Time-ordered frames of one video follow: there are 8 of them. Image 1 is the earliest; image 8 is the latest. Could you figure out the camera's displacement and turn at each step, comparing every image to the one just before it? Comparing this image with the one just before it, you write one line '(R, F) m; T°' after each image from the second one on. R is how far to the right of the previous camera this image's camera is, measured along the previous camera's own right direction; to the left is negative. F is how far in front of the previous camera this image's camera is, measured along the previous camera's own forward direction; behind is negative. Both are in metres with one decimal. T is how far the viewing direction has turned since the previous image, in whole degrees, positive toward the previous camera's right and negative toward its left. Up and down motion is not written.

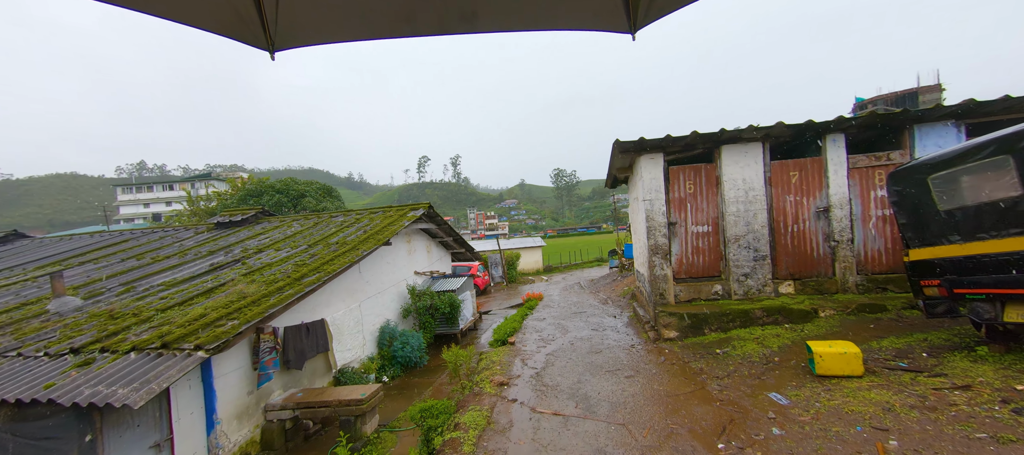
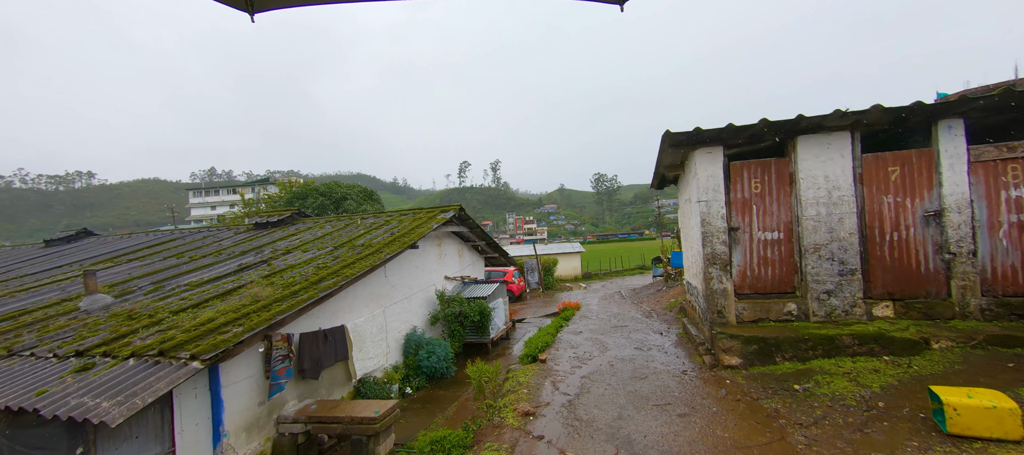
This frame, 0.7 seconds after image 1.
(+0.1, +0.6) m; -6°
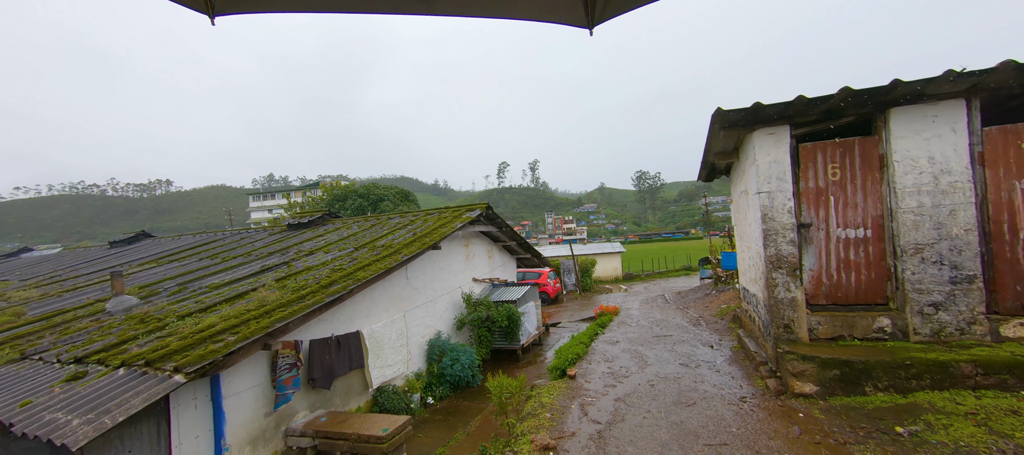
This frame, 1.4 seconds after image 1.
(+0.2, +0.6) m; -6°
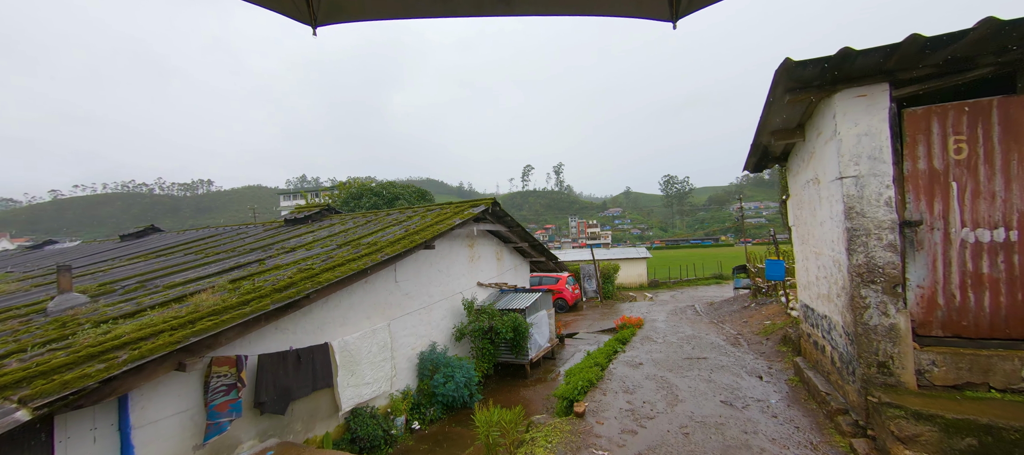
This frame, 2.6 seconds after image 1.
(+0.3, +1.0) m; -4°
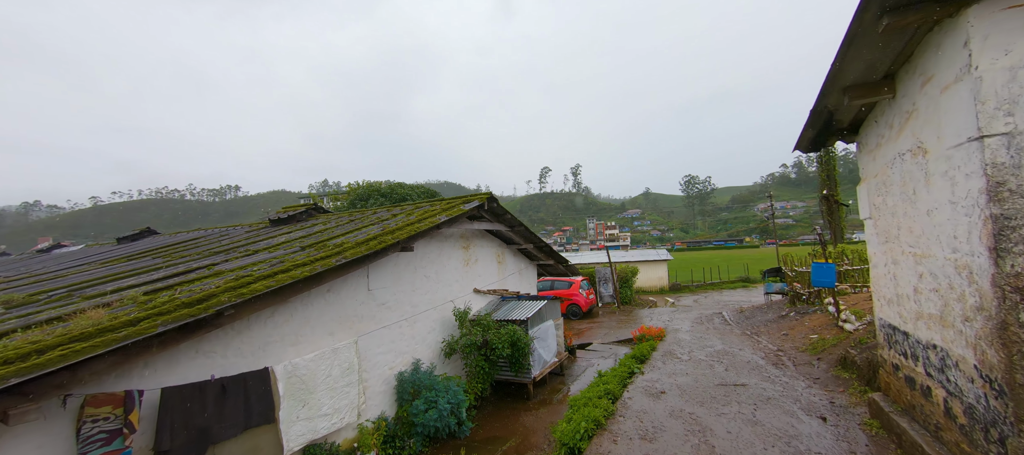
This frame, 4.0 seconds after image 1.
(+0.3, +1.0) m; -3°
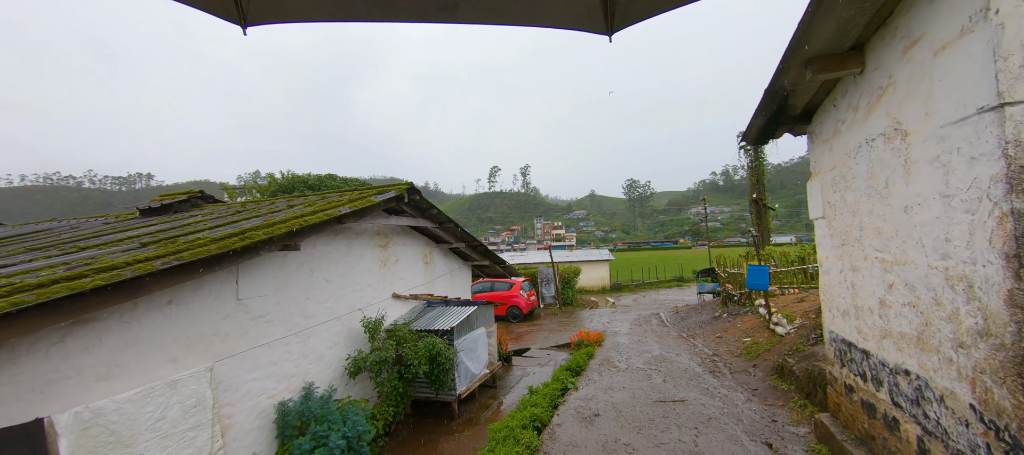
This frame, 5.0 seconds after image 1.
(+0.4, +0.8) m; +8°
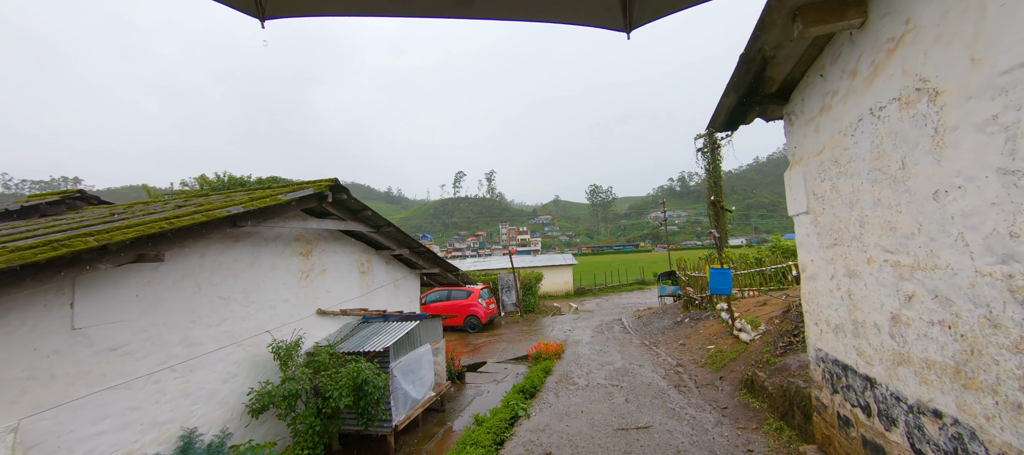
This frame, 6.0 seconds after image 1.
(+0.3, +0.7) m; +5°
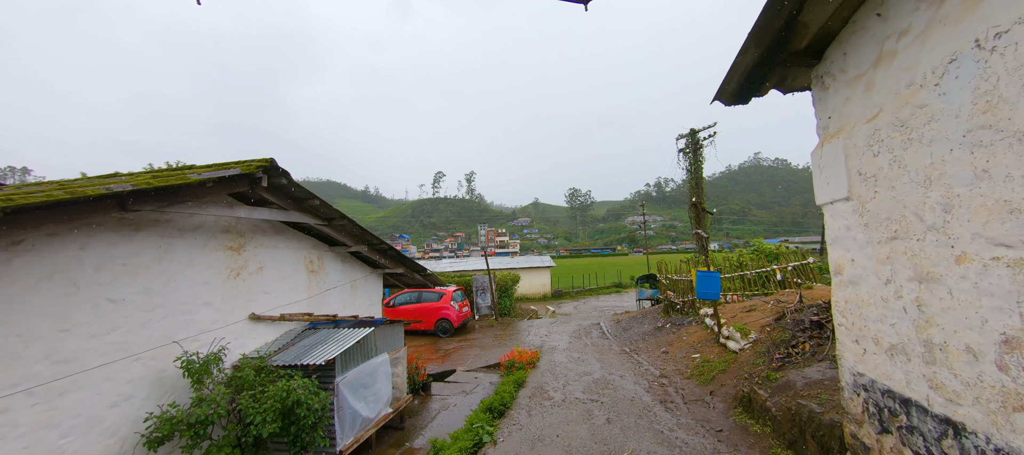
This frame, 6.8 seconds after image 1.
(+0.1, +0.6) m; +3°
